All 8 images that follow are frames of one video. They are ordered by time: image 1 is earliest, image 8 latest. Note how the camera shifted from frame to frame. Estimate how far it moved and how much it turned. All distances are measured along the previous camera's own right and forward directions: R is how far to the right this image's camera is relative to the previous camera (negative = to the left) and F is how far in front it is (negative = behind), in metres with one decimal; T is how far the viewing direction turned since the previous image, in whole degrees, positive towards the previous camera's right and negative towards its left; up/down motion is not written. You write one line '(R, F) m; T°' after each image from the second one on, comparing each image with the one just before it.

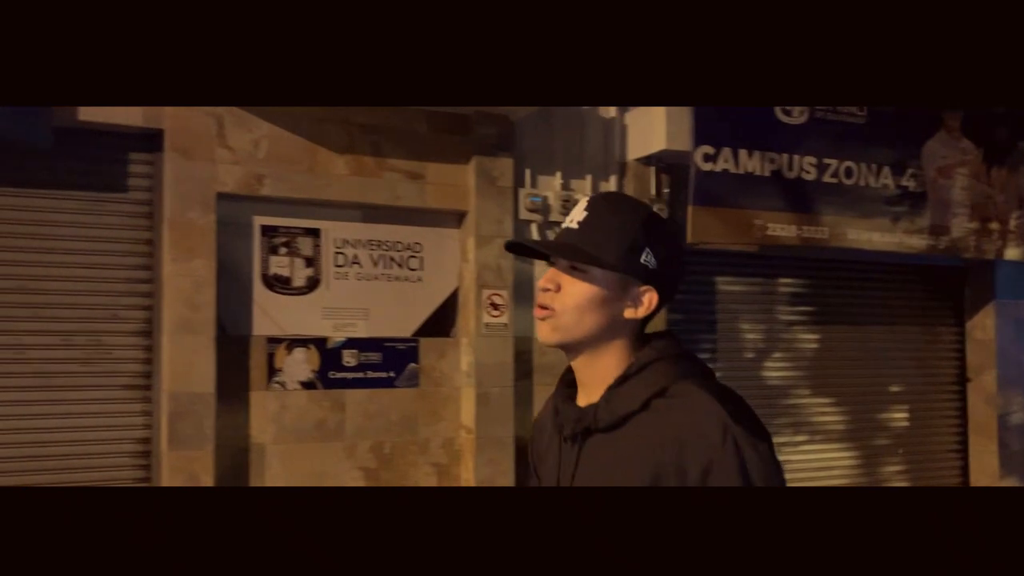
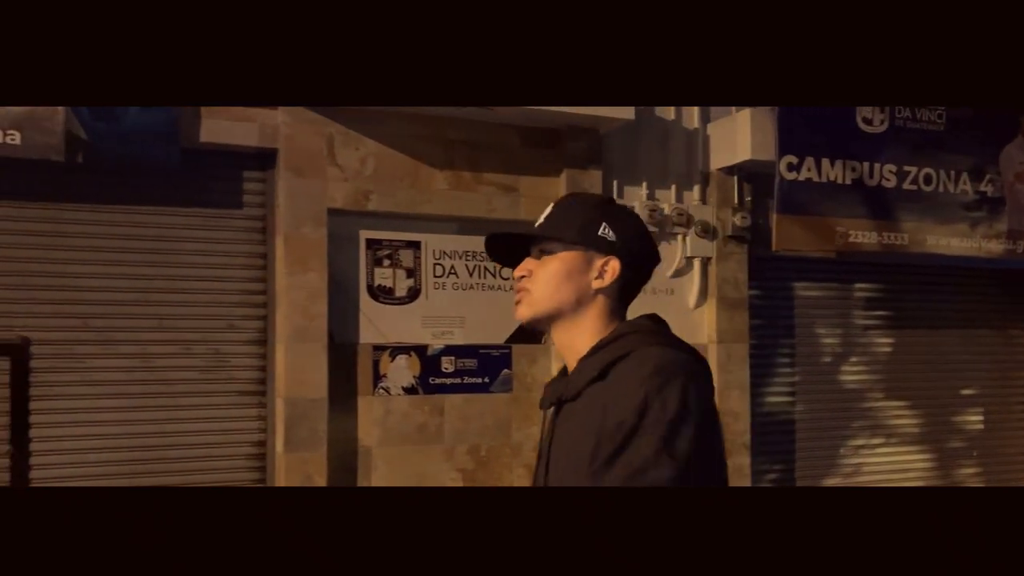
(-0.2, -0.2) m; -2°
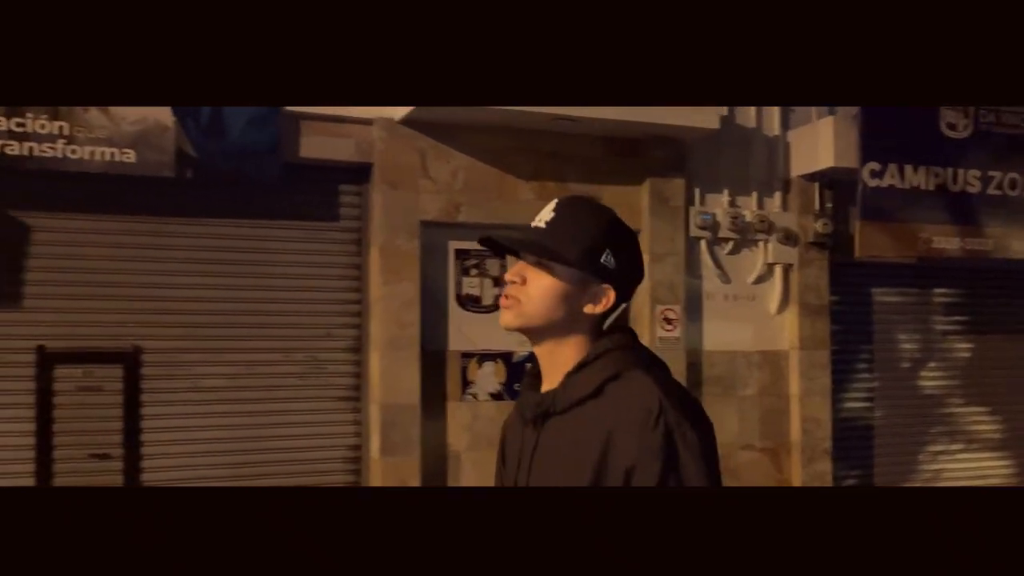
(-0.2, -0.1) m; -3°
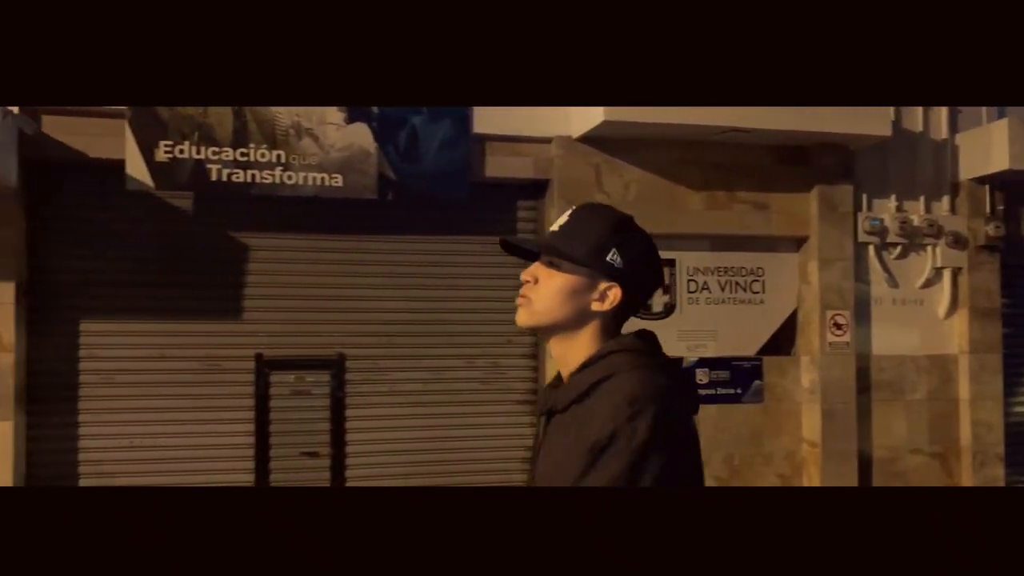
(-0.3, -0.2) m; -7°
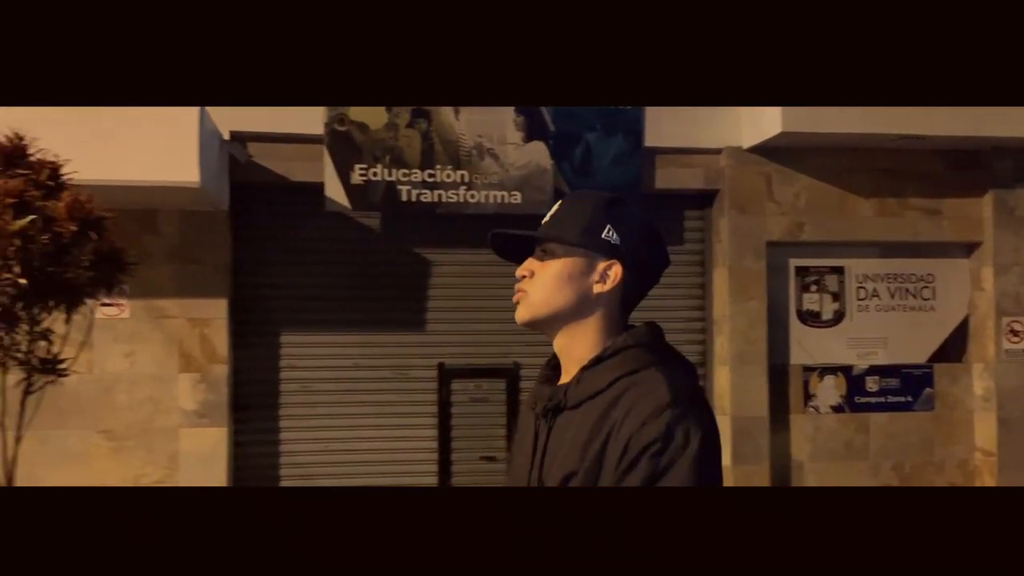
(-0.3, -0.1) m; -6°
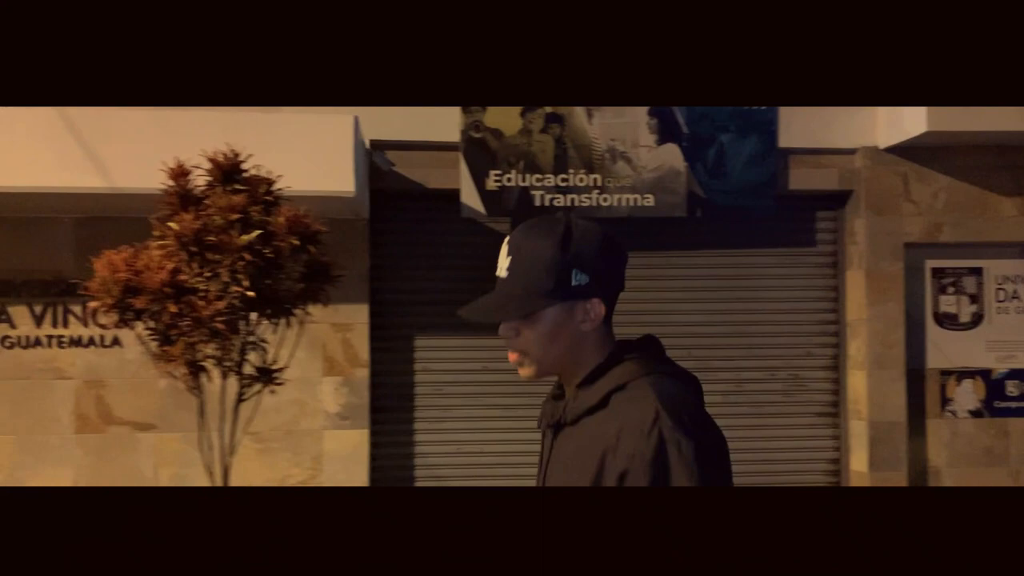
(-0.3, 0.0) m; -4°
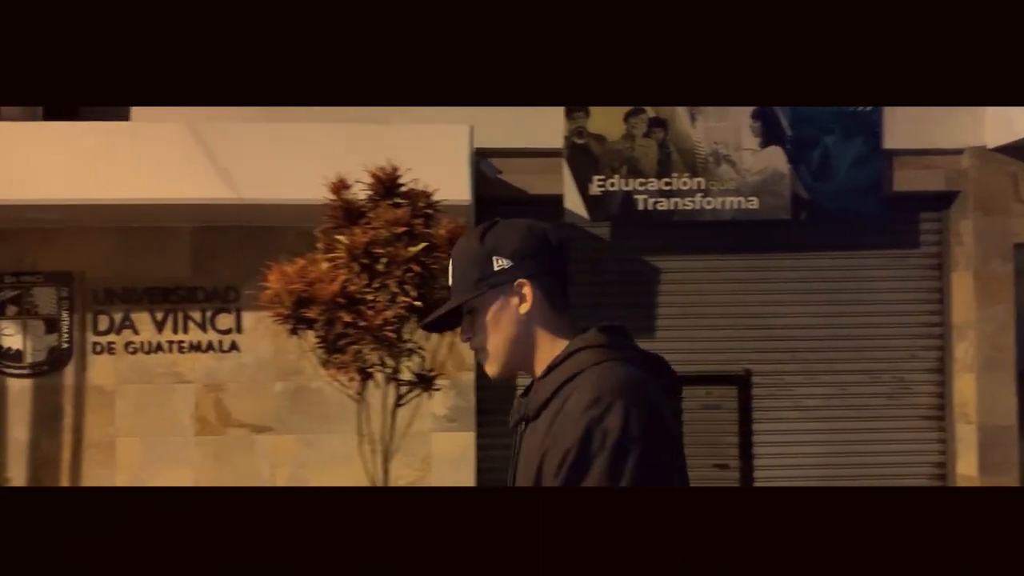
(-0.2, -0.1) m; -3°
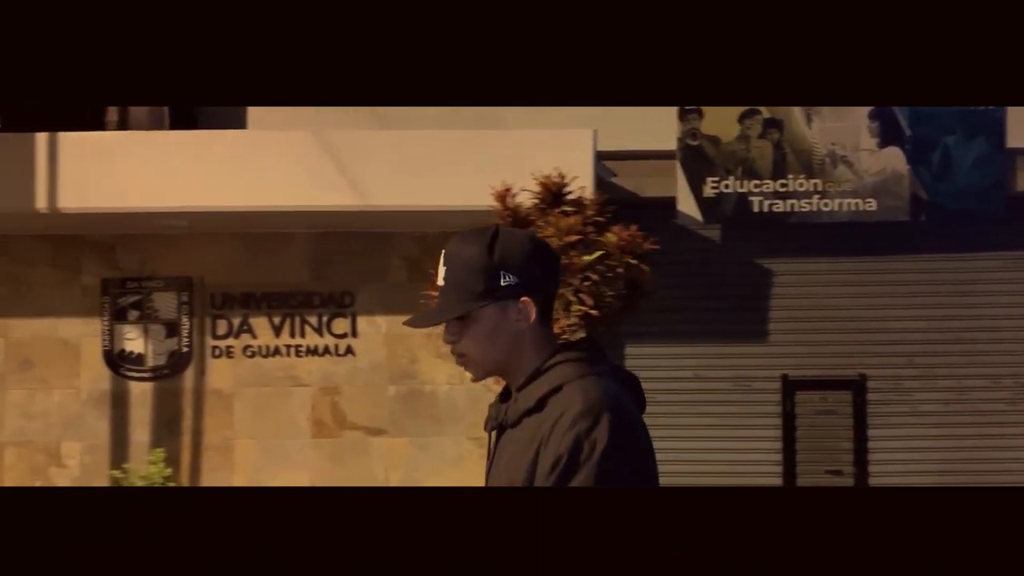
(-0.3, 0.0) m; -3°
